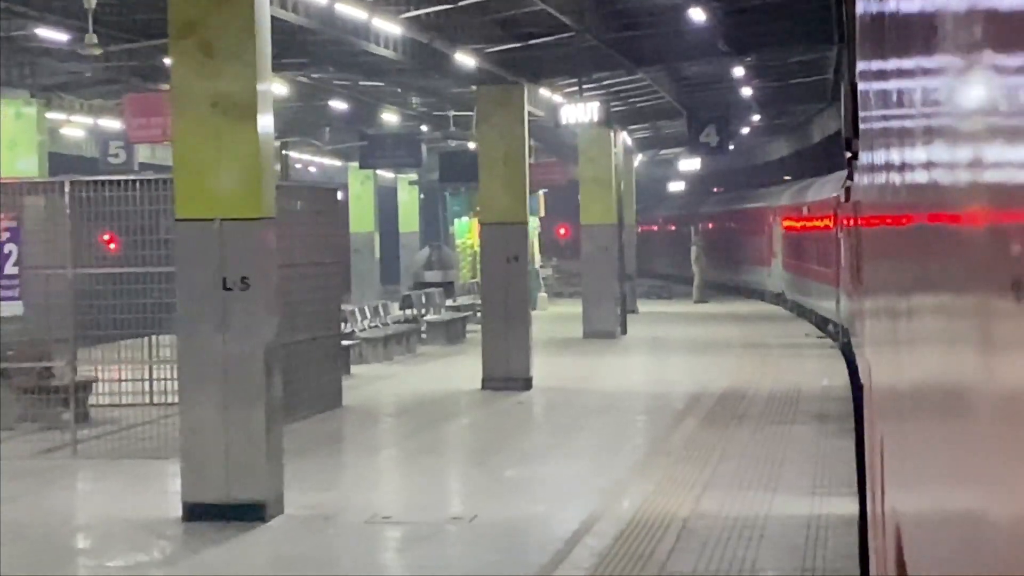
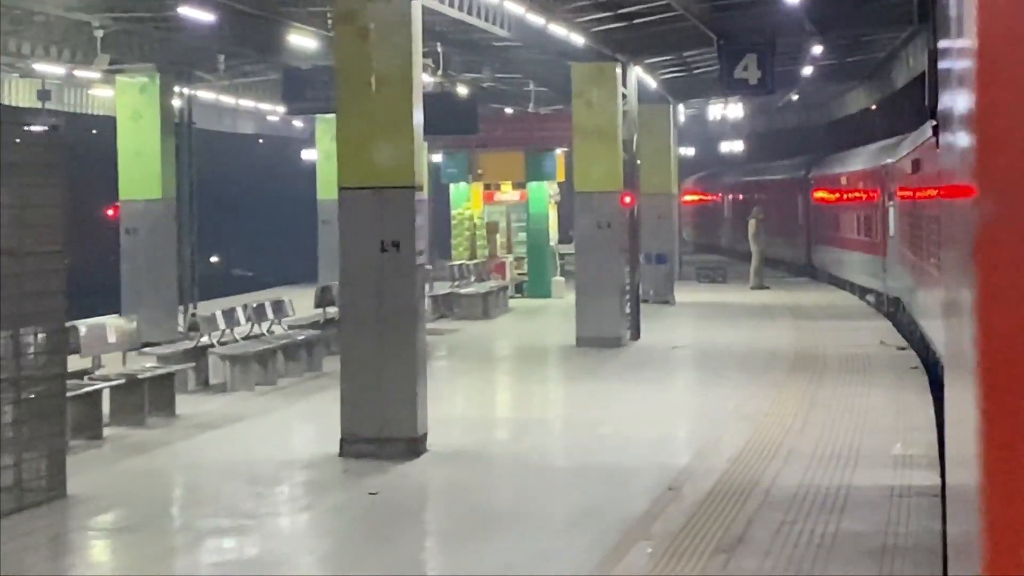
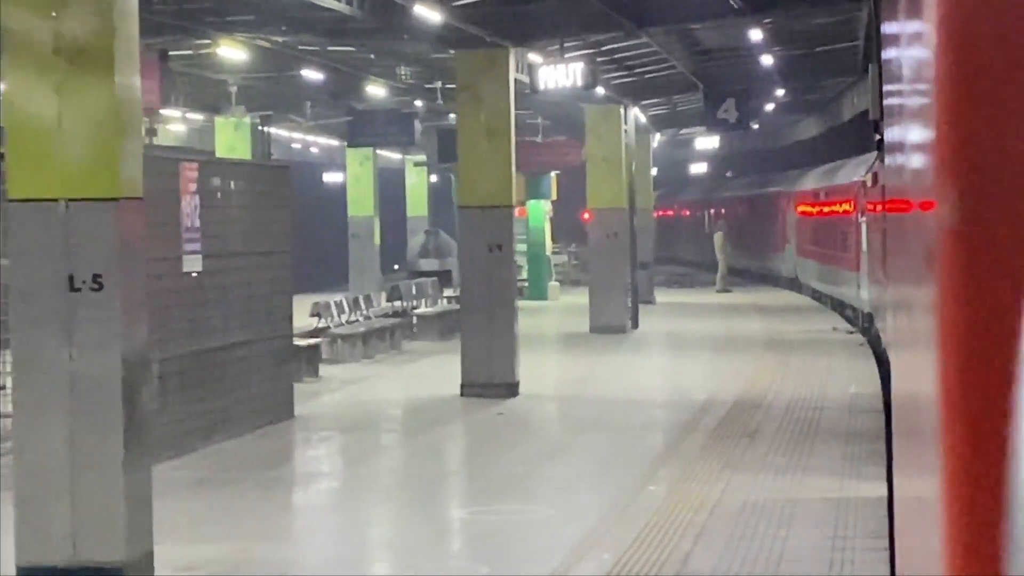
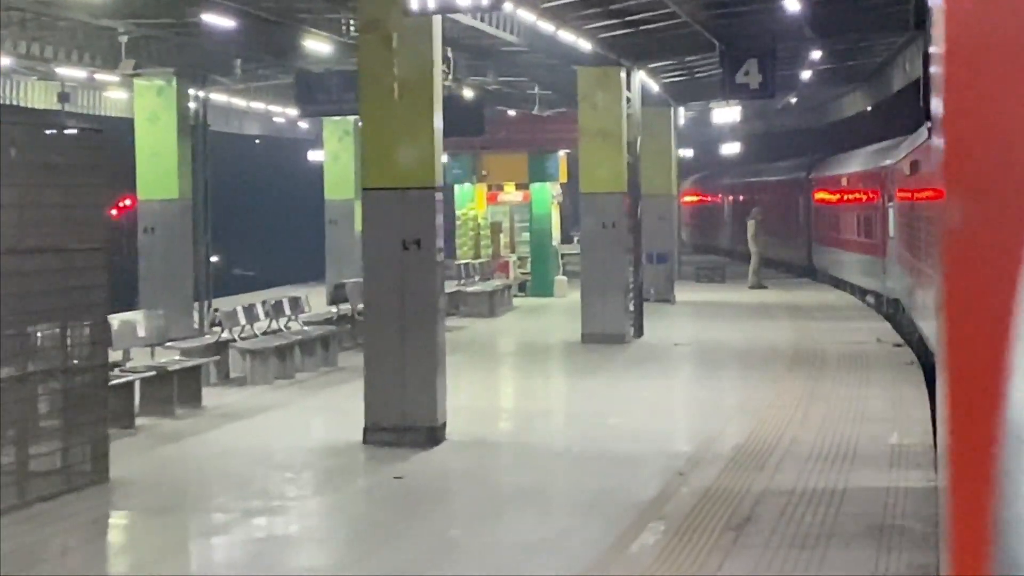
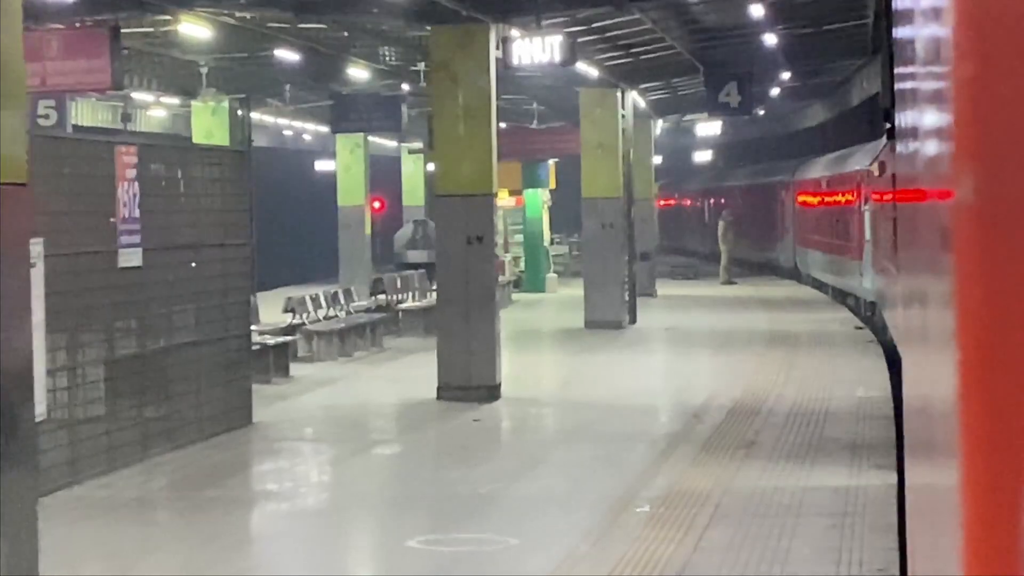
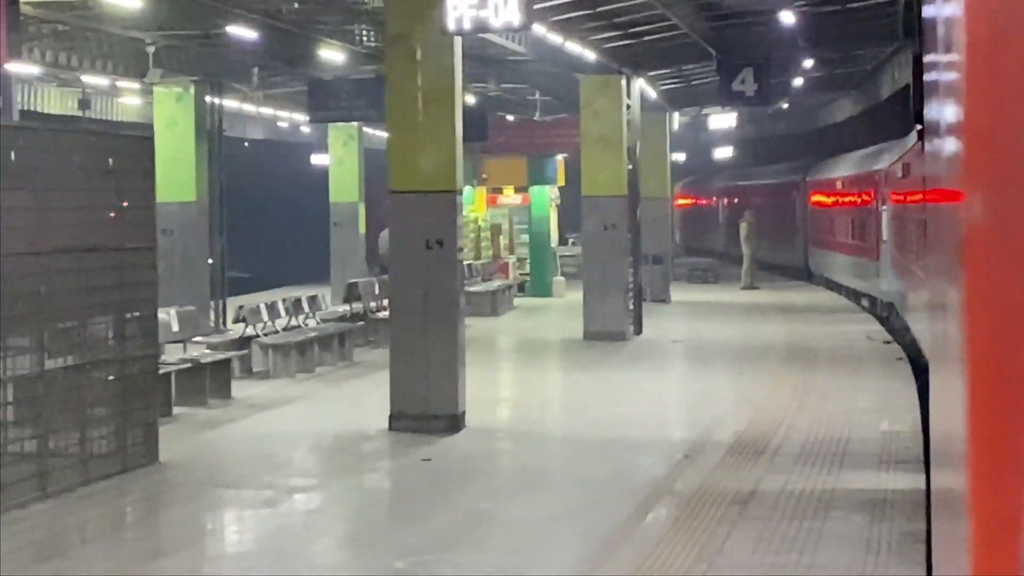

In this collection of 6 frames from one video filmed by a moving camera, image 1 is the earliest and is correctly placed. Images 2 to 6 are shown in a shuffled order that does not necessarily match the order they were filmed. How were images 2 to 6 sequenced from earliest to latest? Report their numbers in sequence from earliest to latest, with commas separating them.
3, 5, 6, 4, 2
